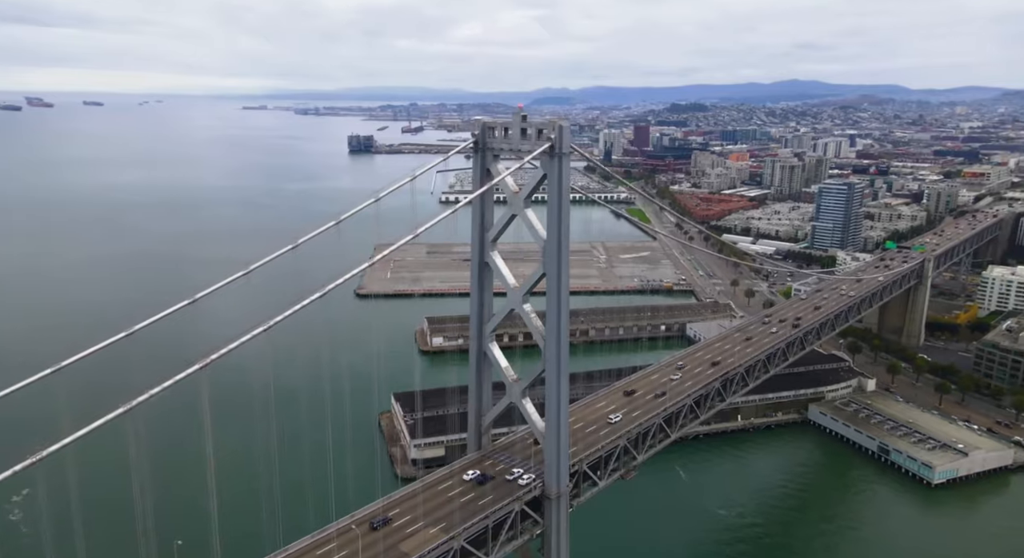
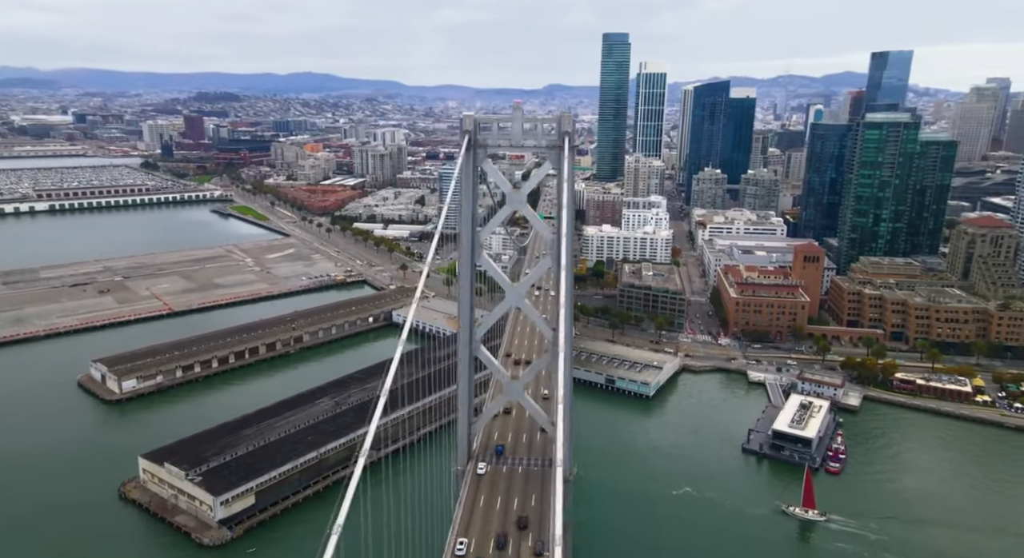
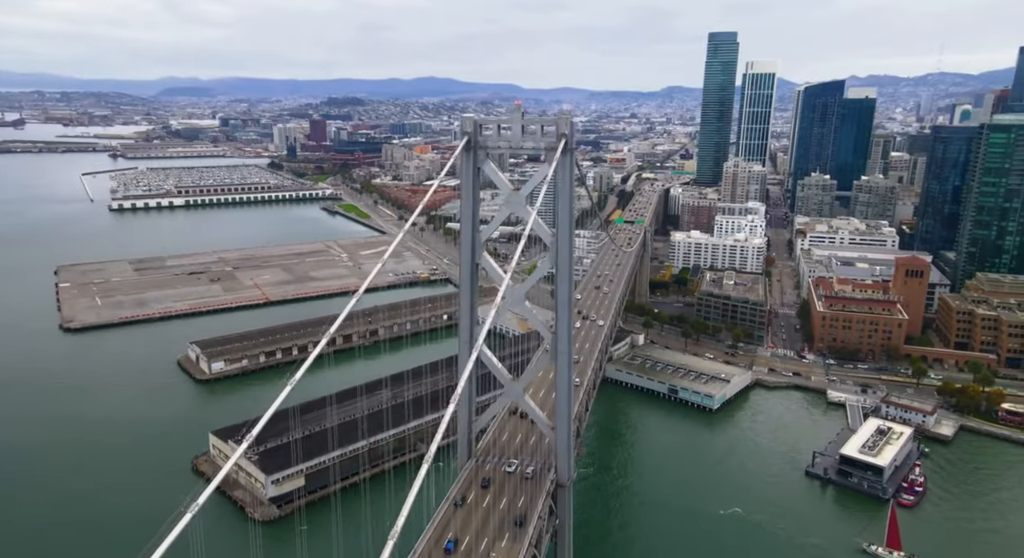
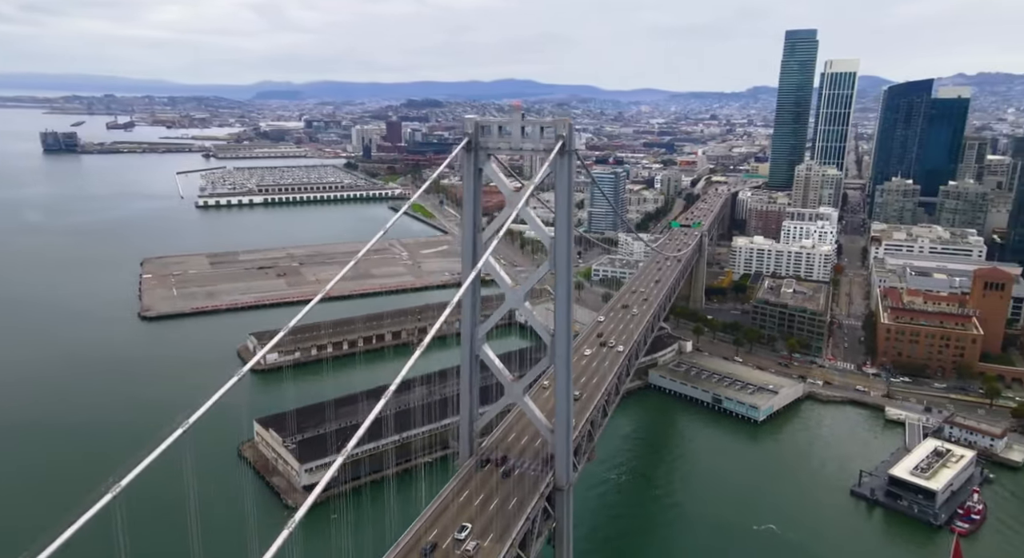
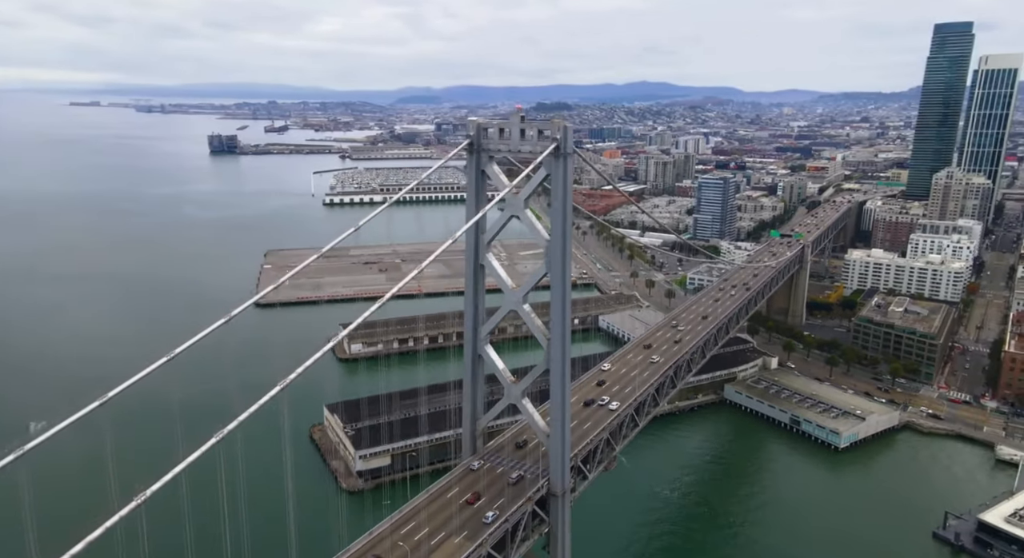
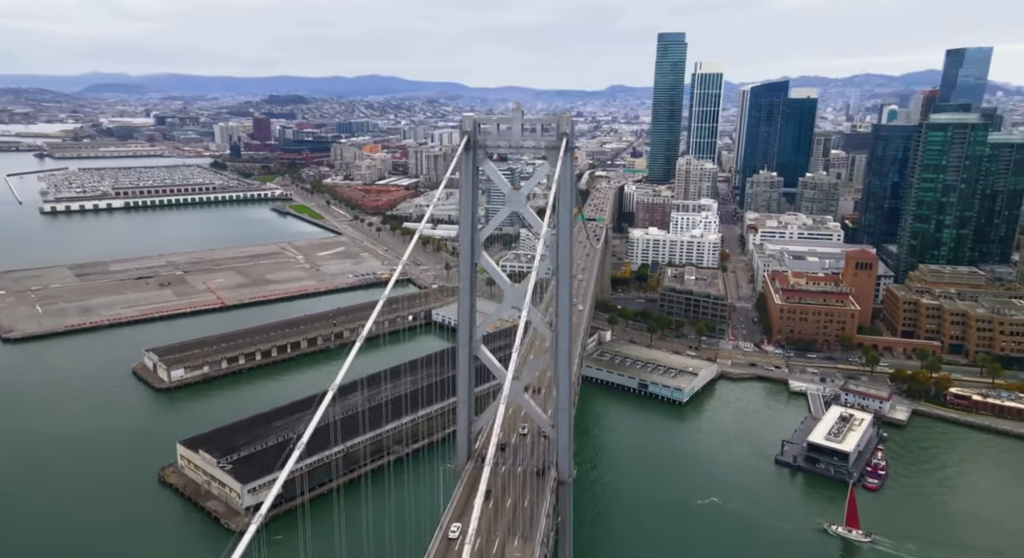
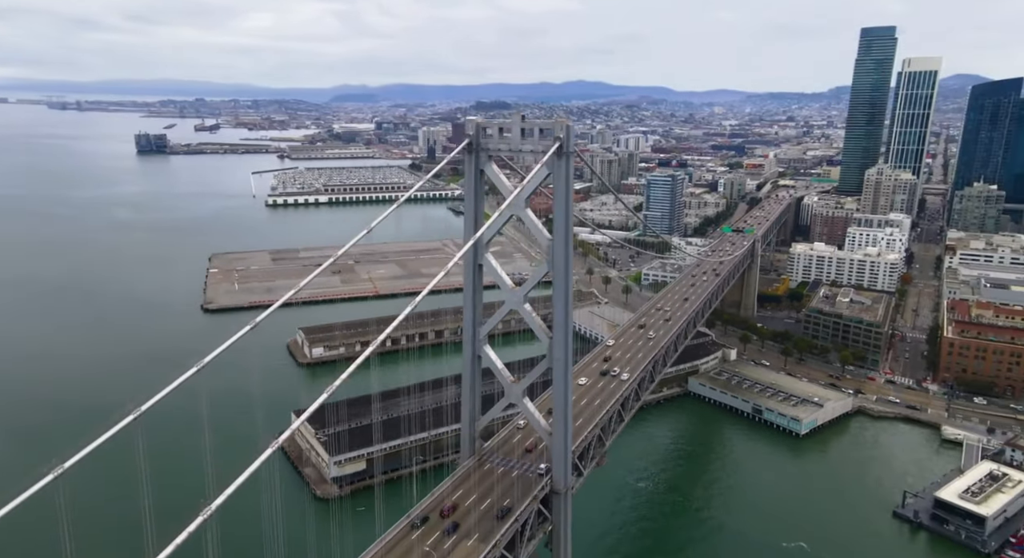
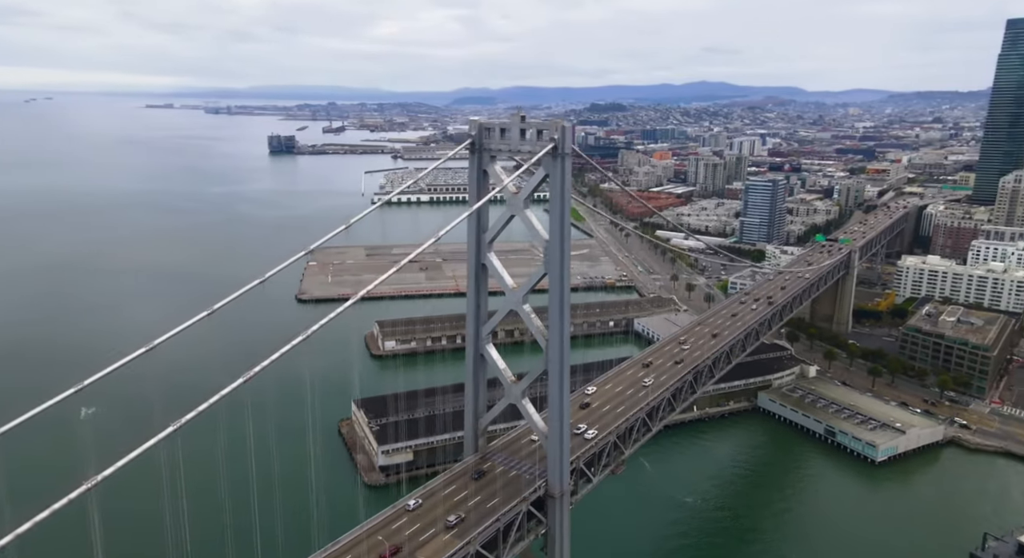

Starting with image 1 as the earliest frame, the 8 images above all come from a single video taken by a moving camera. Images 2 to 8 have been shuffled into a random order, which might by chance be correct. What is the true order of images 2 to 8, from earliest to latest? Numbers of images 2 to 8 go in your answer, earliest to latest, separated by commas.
8, 5, 7, 4, 3, 6, 2
